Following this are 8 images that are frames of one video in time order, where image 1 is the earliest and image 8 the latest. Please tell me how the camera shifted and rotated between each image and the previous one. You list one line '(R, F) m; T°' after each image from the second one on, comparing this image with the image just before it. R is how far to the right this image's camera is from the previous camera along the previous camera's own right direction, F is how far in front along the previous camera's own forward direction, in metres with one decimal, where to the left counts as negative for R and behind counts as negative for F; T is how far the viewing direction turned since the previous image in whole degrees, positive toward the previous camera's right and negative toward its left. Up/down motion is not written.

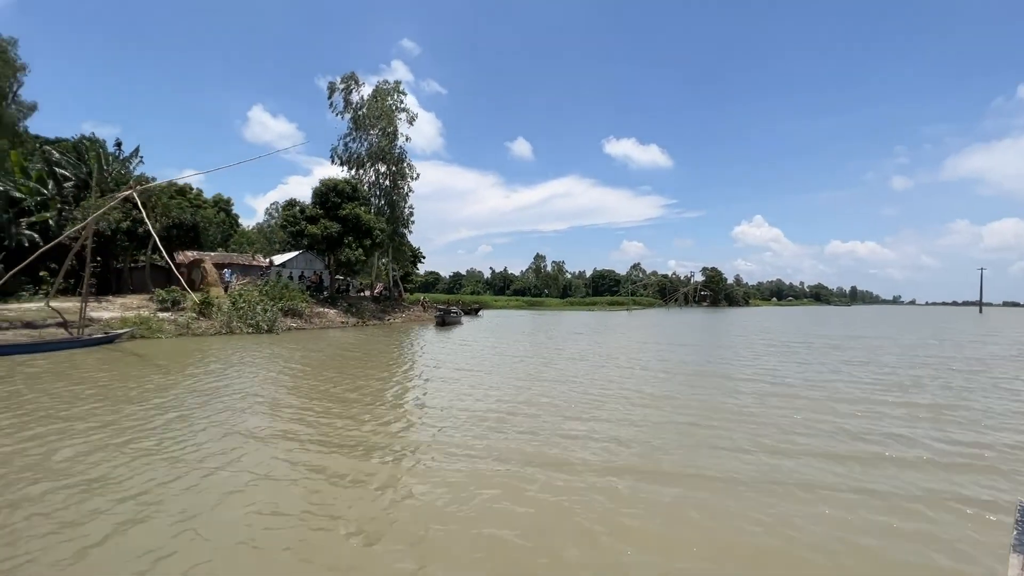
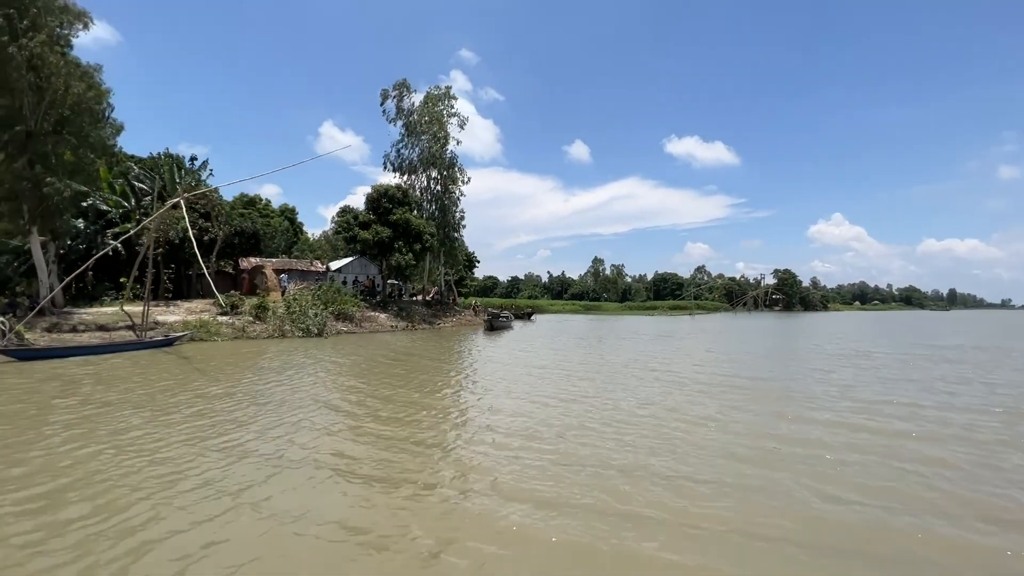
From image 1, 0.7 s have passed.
(+0.6, +0.6) m; -7°
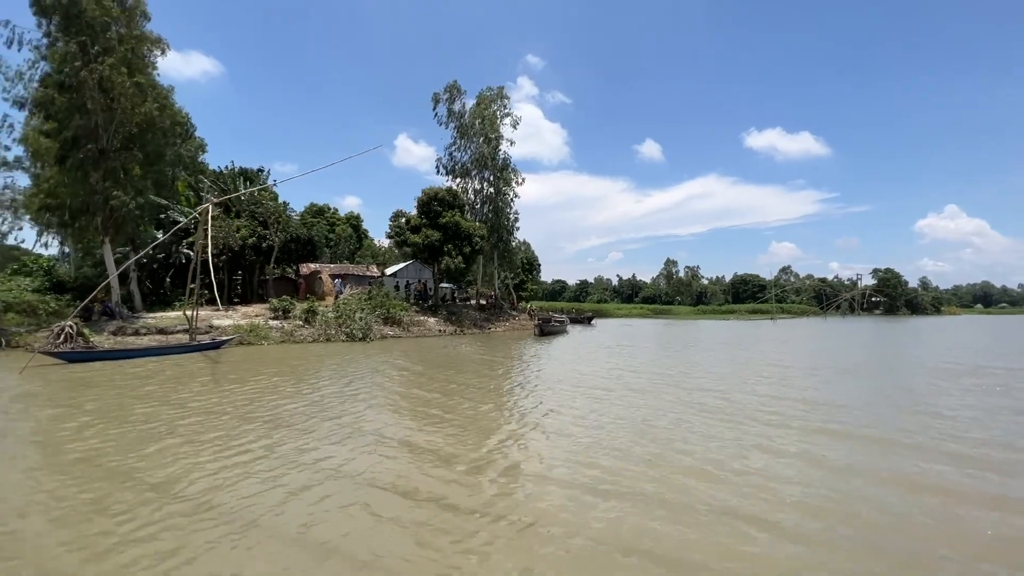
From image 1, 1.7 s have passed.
(+1.3, +1.0) m; -8°
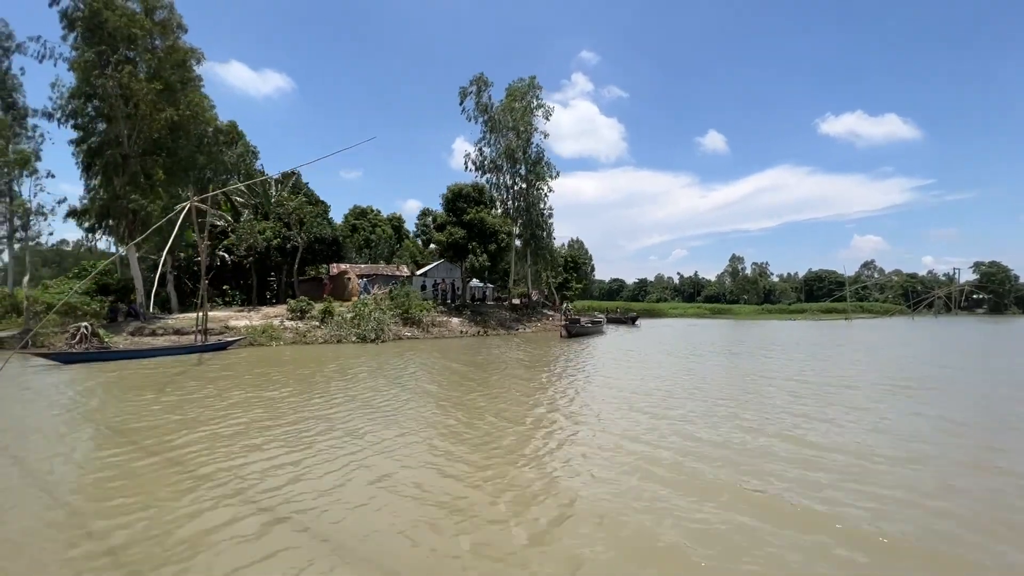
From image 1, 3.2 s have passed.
(+2.0, +1.5) m; -7°
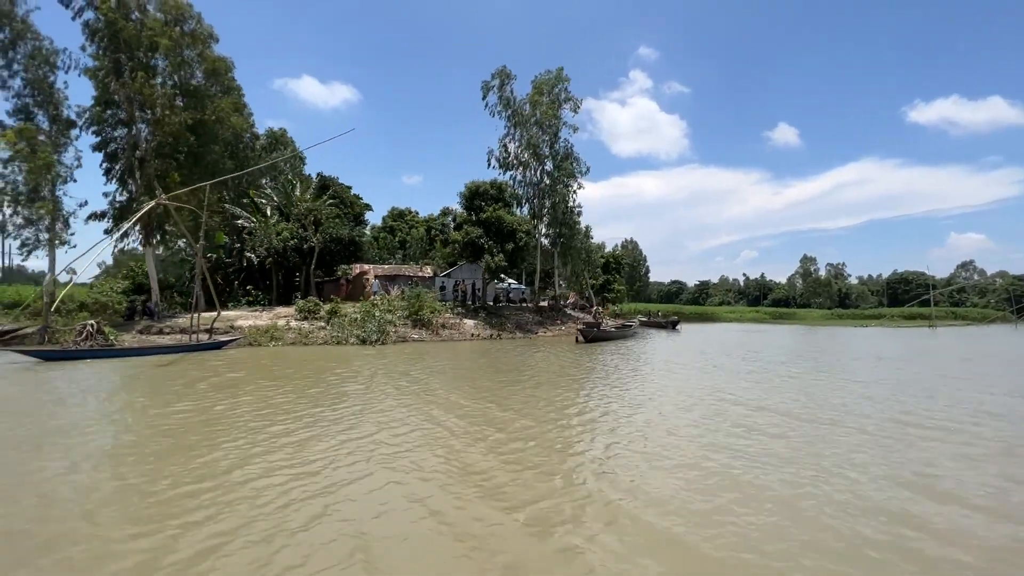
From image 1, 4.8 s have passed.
(+2.5, +1.4) m; -7°
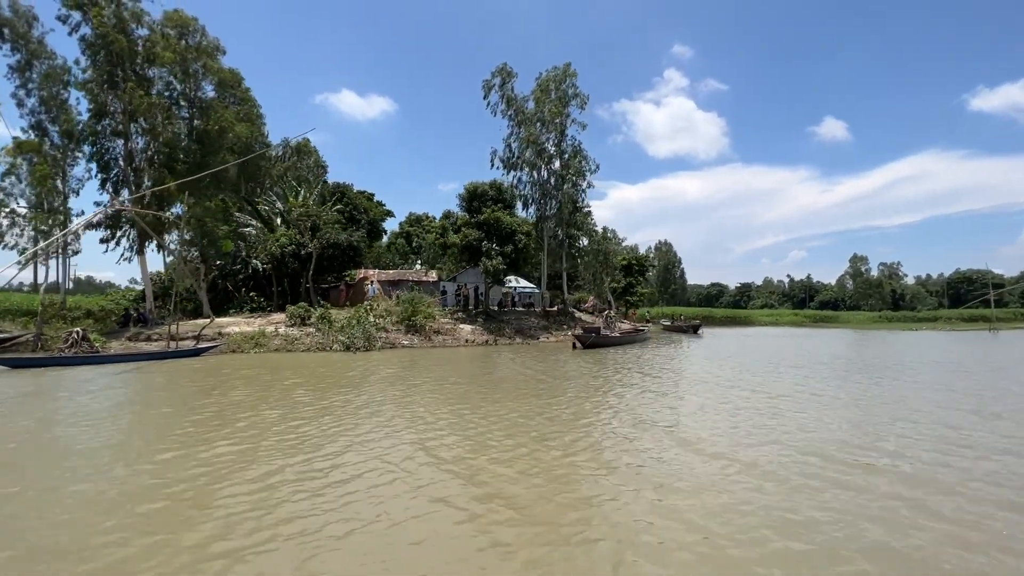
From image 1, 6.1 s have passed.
(+2.2, +1.1) m; -5°
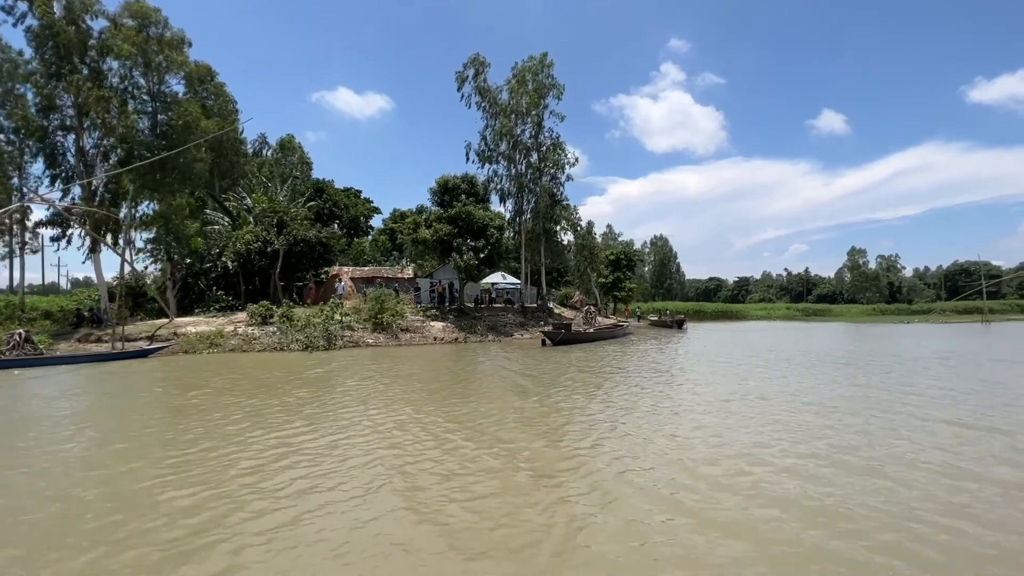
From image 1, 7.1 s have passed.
(+1.5, +0.8) m; 0°
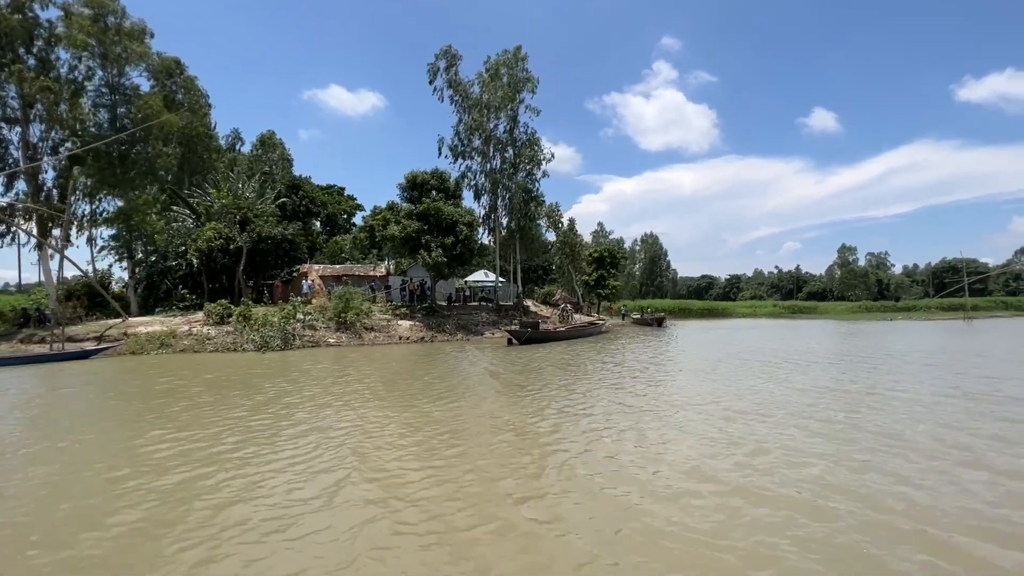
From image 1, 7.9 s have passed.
(+1.2, +0.7) m; 0°
